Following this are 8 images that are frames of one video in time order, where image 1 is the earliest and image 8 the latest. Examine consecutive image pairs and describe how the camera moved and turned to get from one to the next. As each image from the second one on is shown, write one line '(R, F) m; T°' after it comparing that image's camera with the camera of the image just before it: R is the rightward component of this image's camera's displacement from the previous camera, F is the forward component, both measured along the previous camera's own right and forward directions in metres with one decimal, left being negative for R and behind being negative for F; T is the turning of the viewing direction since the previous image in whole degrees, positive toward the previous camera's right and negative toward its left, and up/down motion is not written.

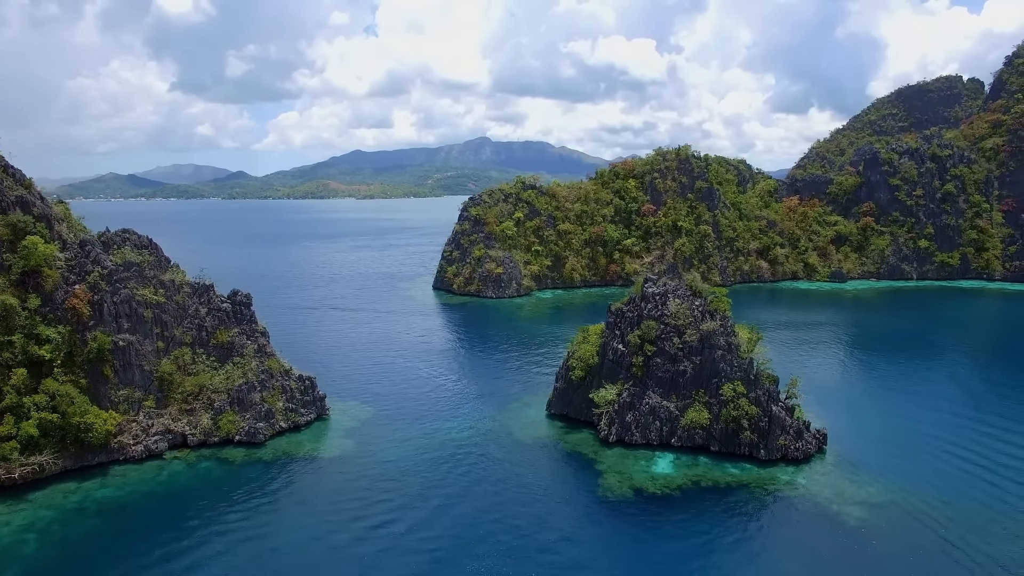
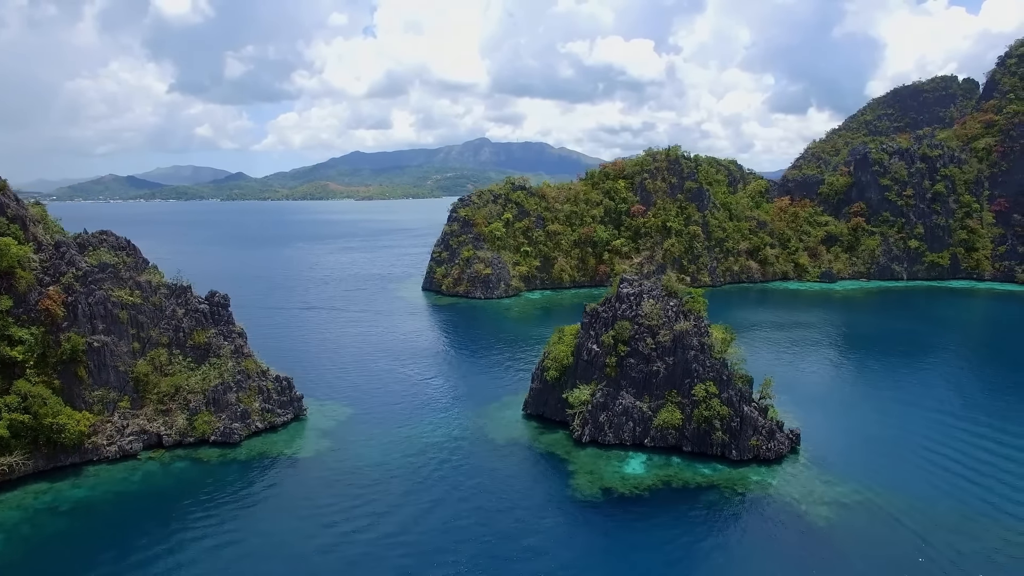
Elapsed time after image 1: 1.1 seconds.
(+1.5, -0.1) m; 0°
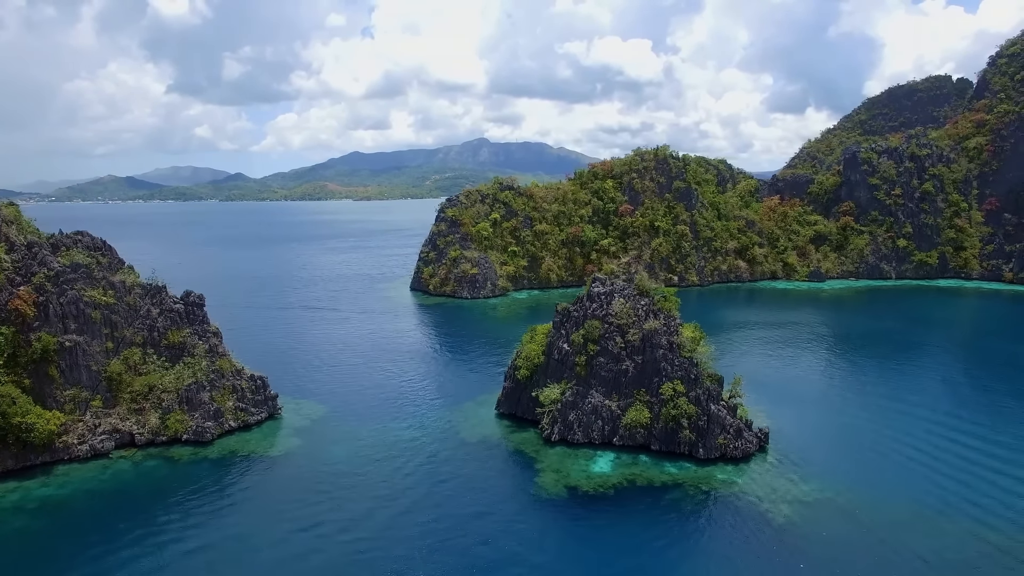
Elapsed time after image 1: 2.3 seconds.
(+1.8, -0.2) m; 0°
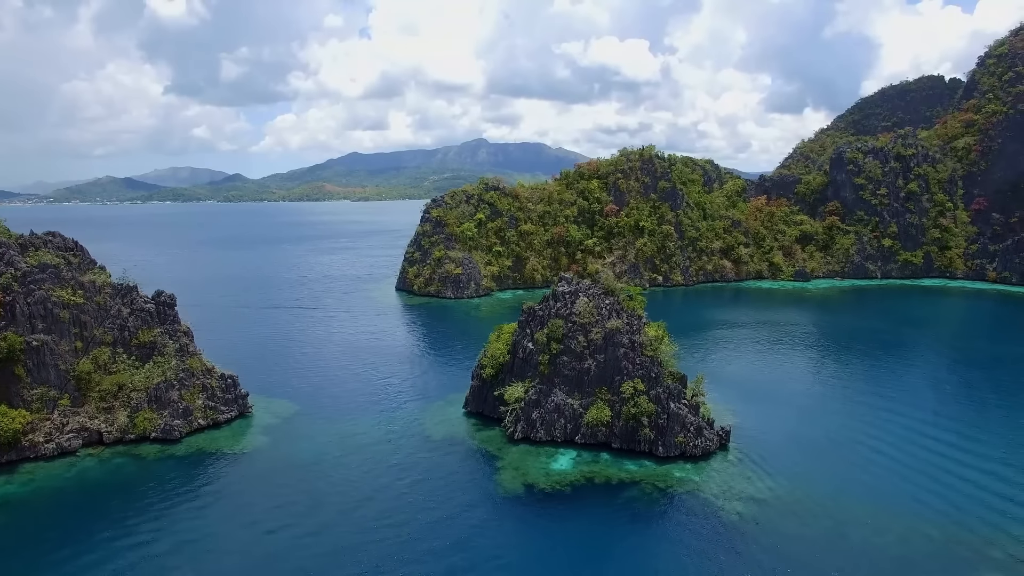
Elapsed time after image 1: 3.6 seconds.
(+2.1, -0.3) m; 0°
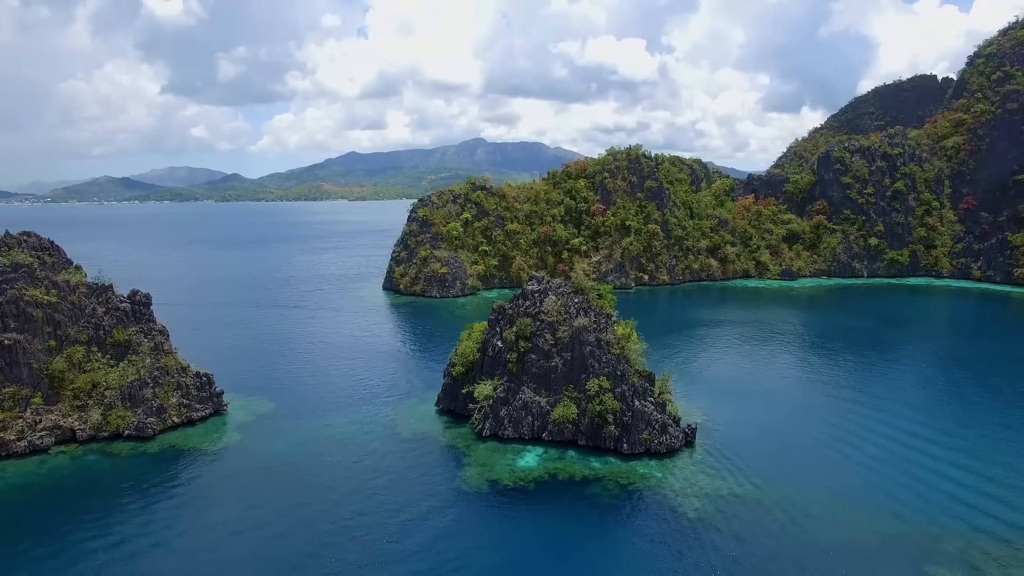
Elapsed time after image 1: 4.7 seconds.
(+1.8, -0.4) m; 0°
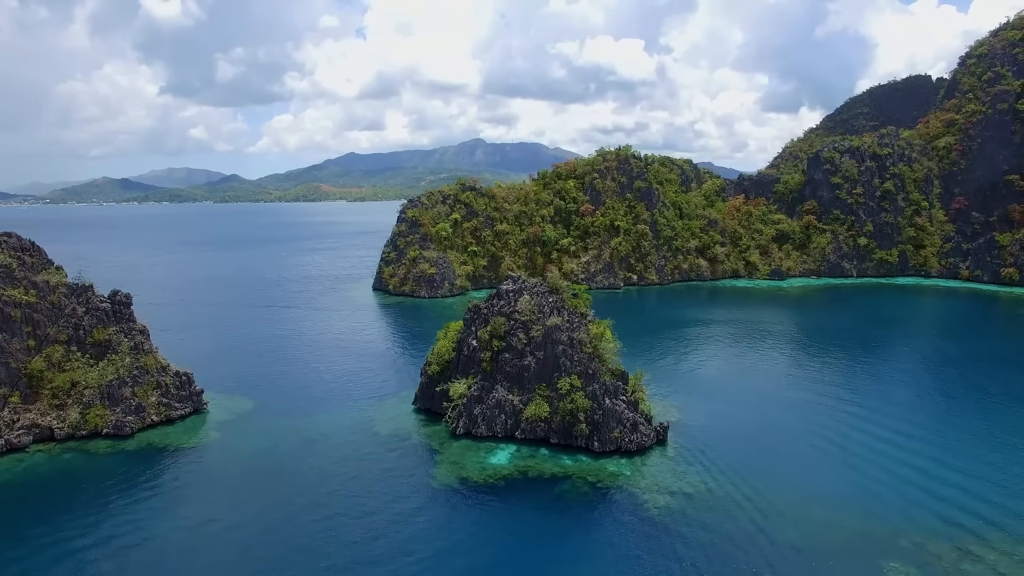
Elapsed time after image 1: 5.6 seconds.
(+1.6, -0.3) m; 0°
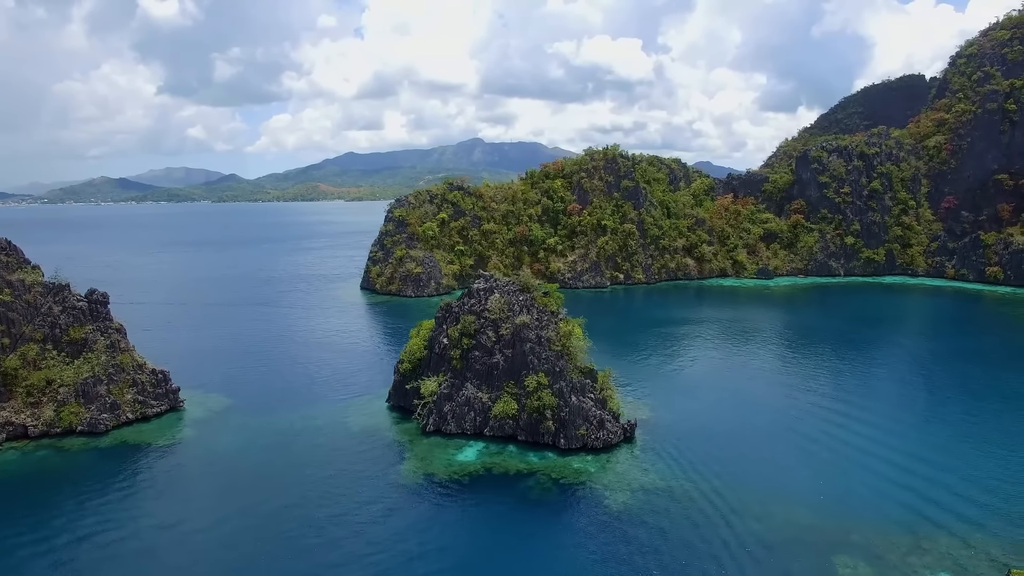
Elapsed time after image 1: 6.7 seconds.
(+1.8, -0.3) m; 0°
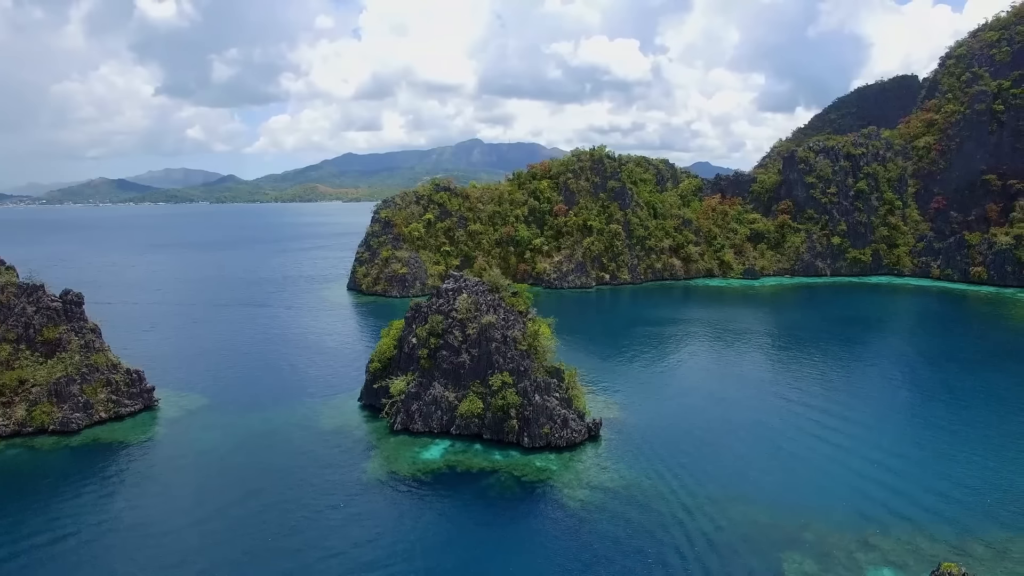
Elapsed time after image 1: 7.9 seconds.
(+2.0, -0.4) m; 0°
